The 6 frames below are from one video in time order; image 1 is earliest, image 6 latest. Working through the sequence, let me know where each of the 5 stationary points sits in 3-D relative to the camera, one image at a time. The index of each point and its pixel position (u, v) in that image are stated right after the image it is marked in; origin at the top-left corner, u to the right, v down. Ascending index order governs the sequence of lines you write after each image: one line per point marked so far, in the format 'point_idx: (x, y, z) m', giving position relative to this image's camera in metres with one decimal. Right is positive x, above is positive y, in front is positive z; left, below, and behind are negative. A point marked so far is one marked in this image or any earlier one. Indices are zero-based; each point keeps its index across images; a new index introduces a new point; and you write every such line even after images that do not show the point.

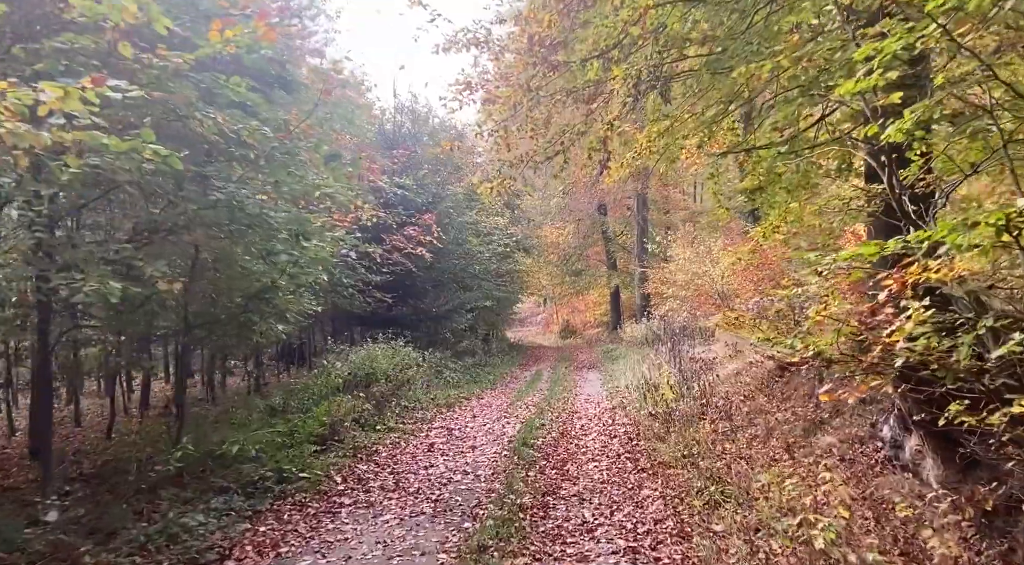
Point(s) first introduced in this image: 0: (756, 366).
0: (+4.5, -1.6, +13.2) m
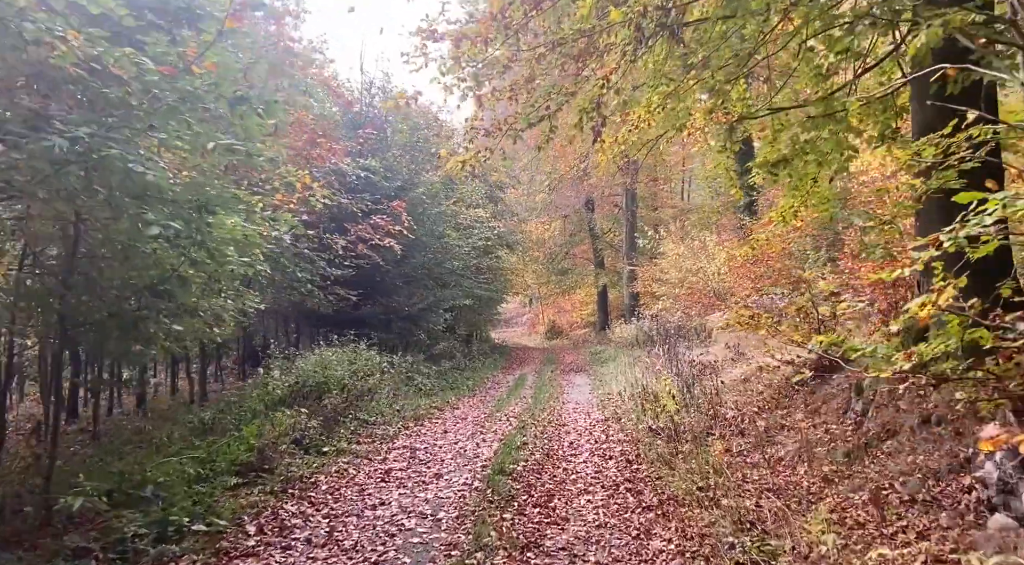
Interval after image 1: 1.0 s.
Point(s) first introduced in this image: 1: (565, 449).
0: (+4.2, -1.5, +11.5) m
1: (+0.7, -2.3, +9.8) m
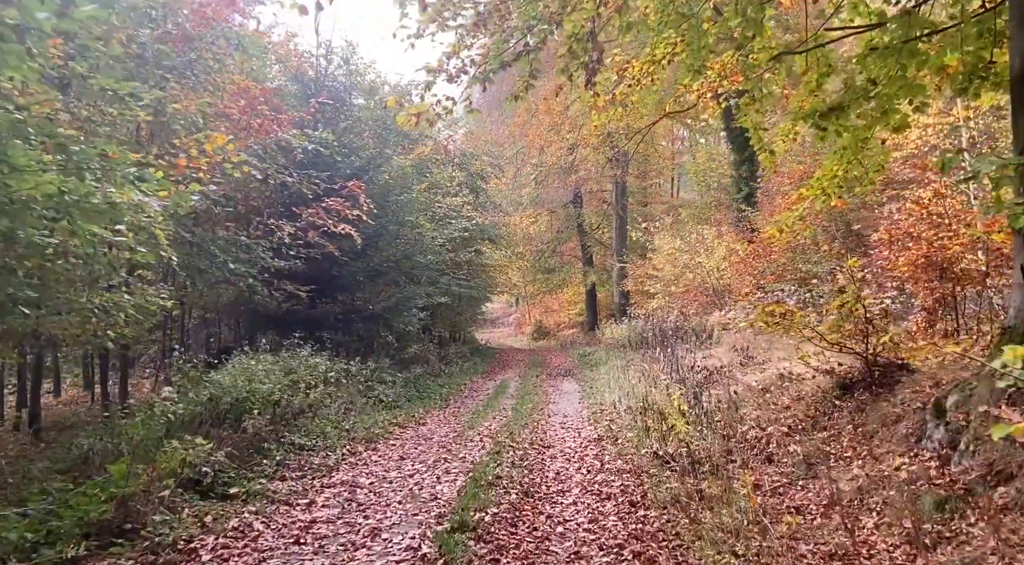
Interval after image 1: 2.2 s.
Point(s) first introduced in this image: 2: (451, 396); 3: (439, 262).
0: (+3.8, -1.3, +9.5) m
1: (+0.4, -2.2, +7.7) m
2: (-1.3, -2.5, +15.7) m
3: (-2.0, +0.5, +19.5) m
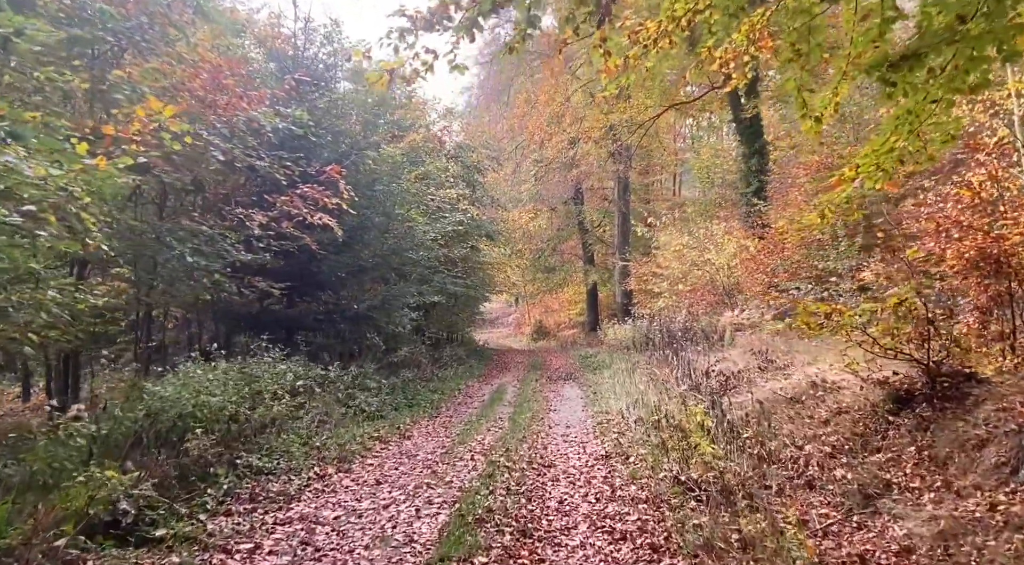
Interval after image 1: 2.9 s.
0: (+3.8, -1.3, +8.2) m
1: (+0.4, -2.1, +6.5) m
2: (-1.4, -2.4, +14.4) m
3: (-2.0, +0.6, +18.2) m
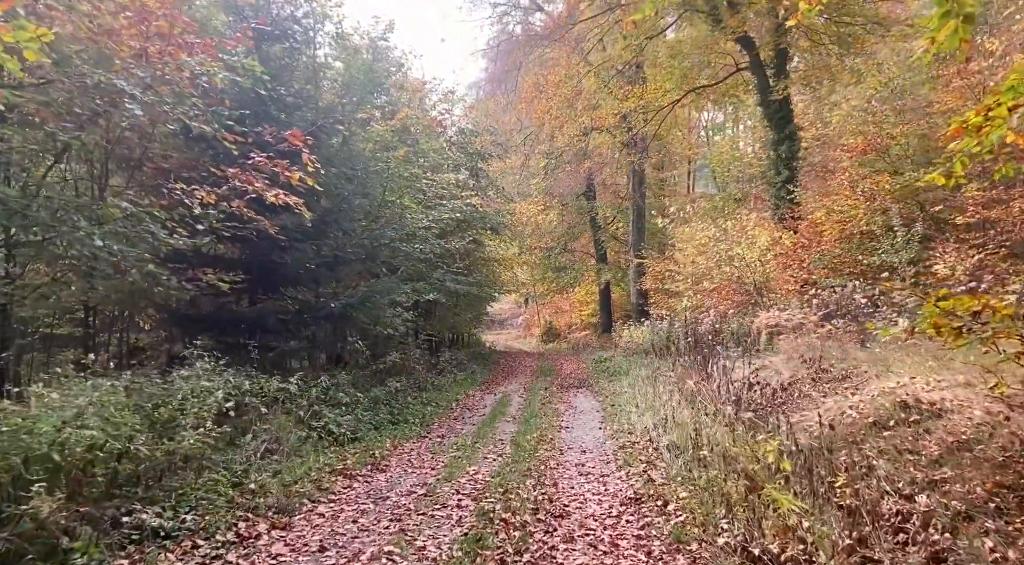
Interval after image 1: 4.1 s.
0: (+3.8, -1.2, +6.0) m
1: (+0.3, -2.0, +4.3) m
2: (-1.3, -2.3, +12.3) m
3: (-1.9, +0.7, +16.1) m
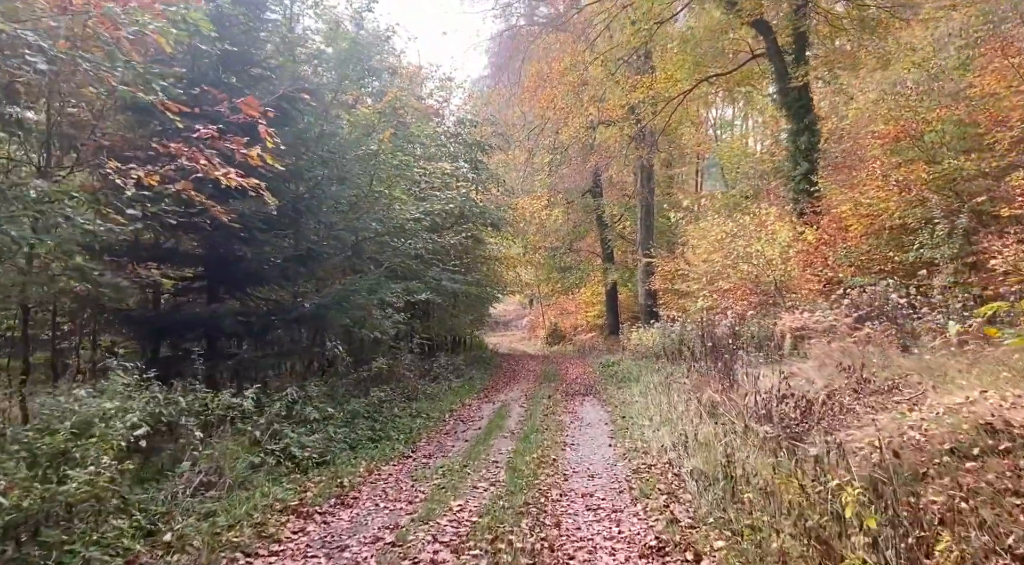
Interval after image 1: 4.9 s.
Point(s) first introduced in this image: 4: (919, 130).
0: (+3.7, -1.1, +4.5) m
1: (+0.2, -2.0, +2.9) m
2: (-1.3, -2.3, +10.9) m
3: (-1.9, +0.7, +14.7) m
4: (+9.4, +3.6, +16.7) m
